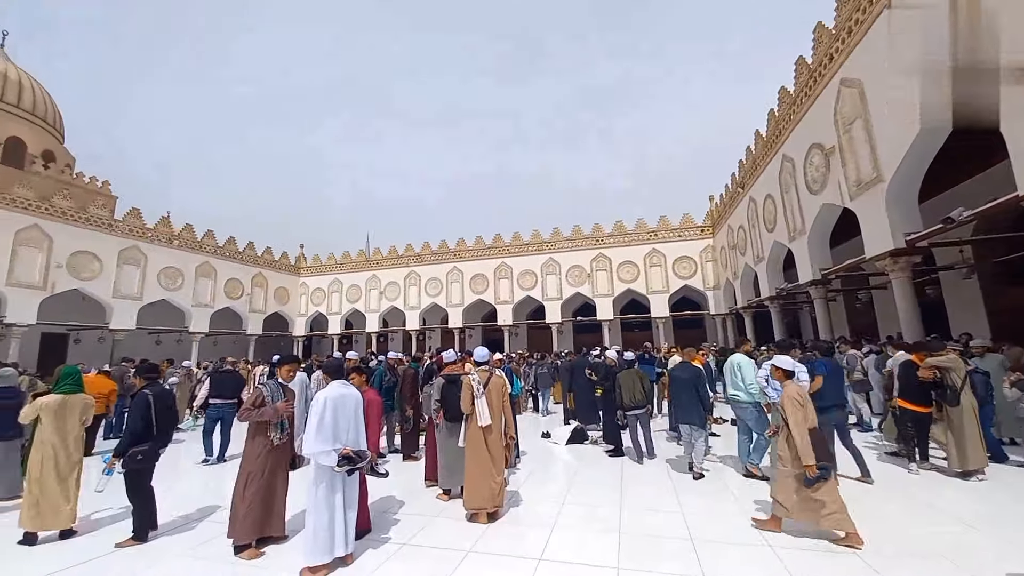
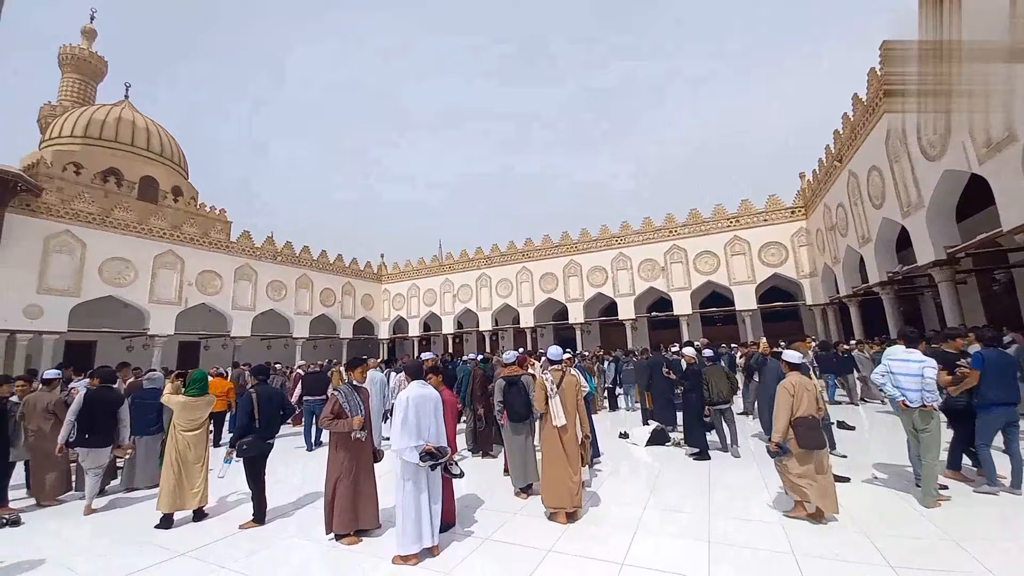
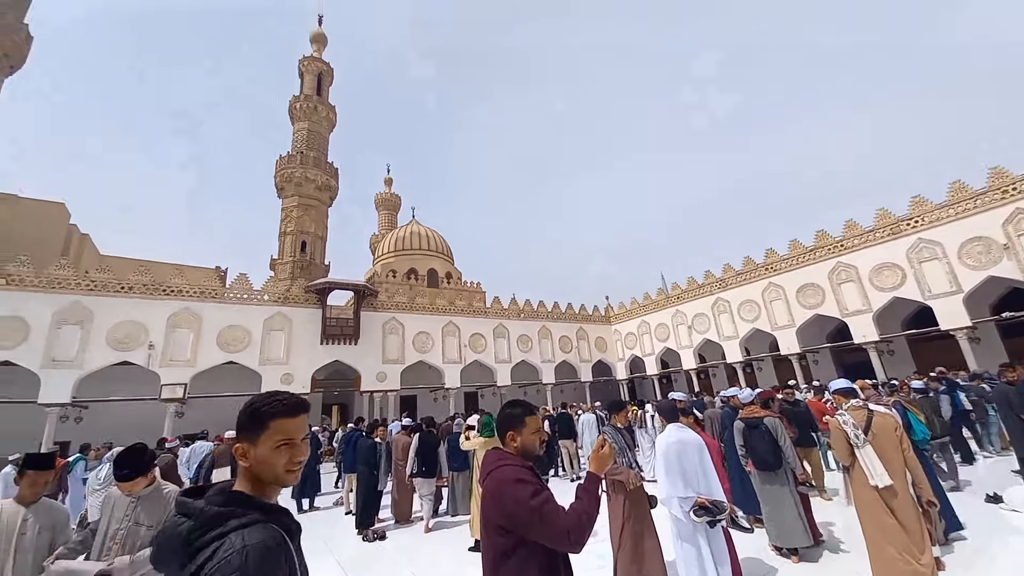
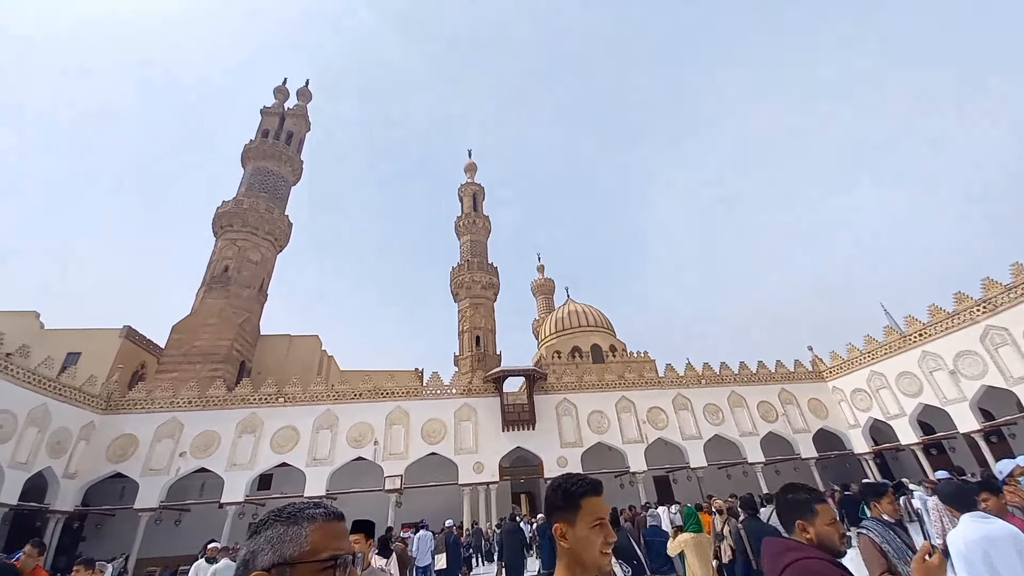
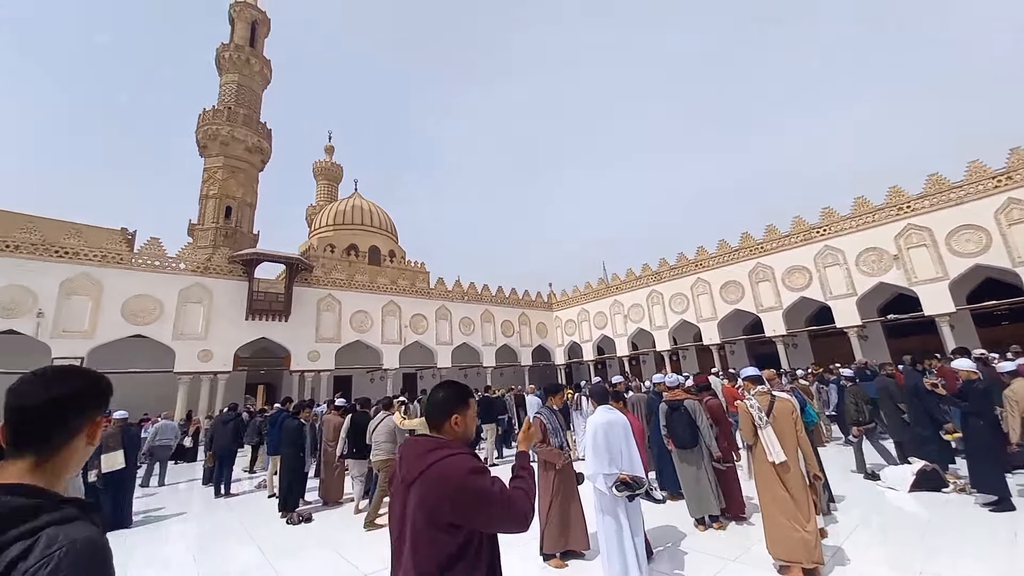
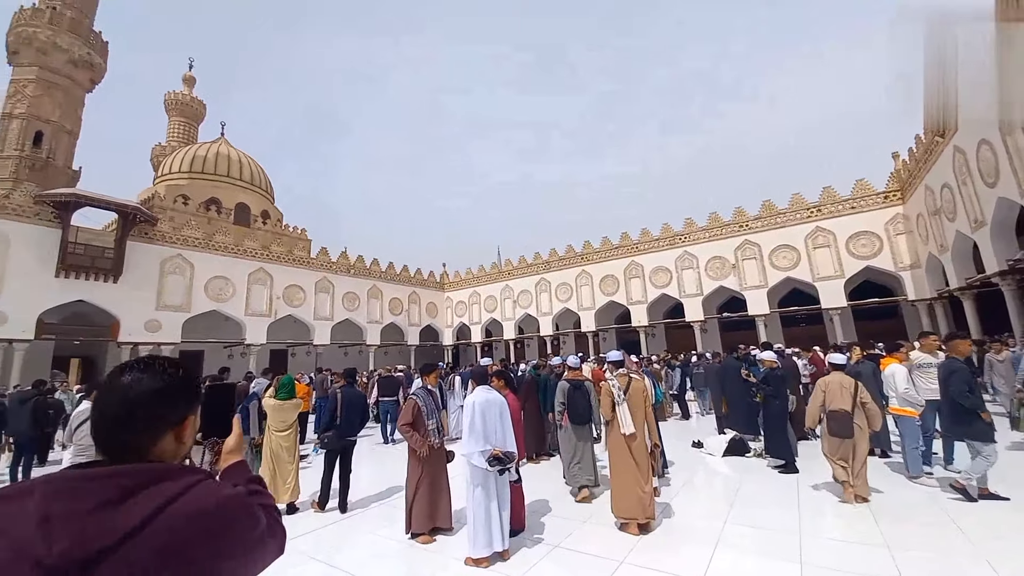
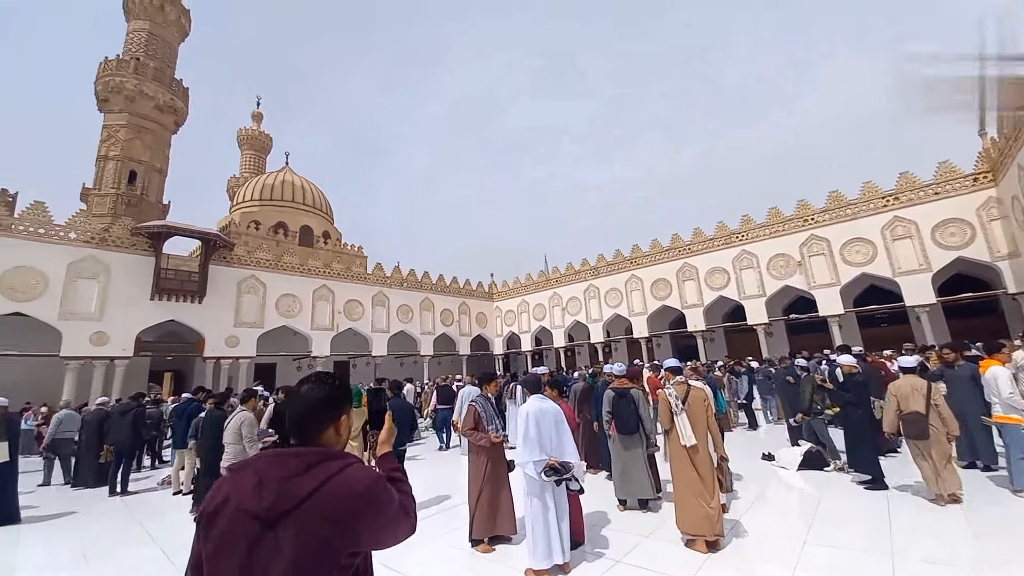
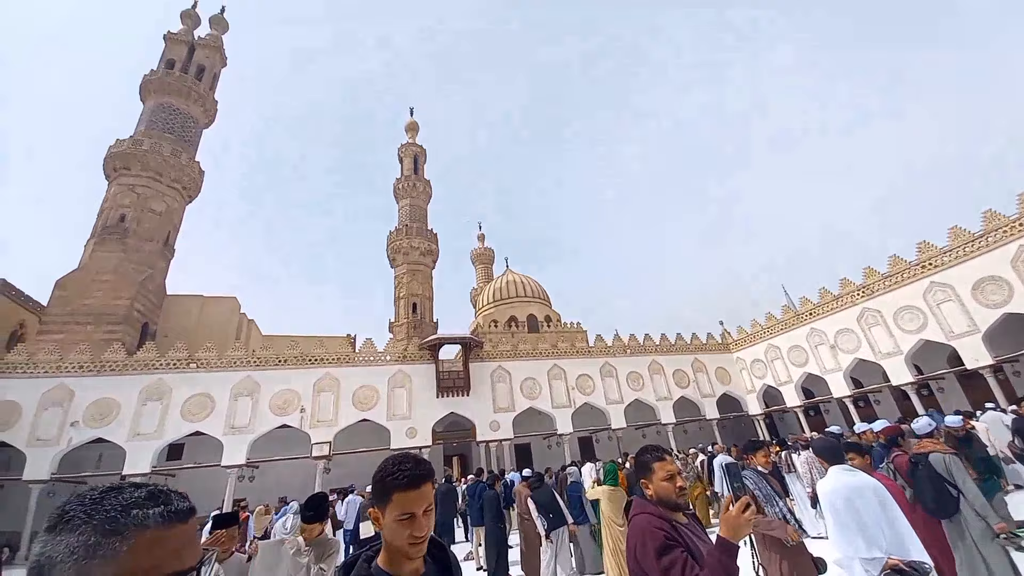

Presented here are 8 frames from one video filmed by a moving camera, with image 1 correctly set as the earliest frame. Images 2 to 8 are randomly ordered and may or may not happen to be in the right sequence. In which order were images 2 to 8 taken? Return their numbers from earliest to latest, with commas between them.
2, 6, 7, 5, 3, 8, 4
